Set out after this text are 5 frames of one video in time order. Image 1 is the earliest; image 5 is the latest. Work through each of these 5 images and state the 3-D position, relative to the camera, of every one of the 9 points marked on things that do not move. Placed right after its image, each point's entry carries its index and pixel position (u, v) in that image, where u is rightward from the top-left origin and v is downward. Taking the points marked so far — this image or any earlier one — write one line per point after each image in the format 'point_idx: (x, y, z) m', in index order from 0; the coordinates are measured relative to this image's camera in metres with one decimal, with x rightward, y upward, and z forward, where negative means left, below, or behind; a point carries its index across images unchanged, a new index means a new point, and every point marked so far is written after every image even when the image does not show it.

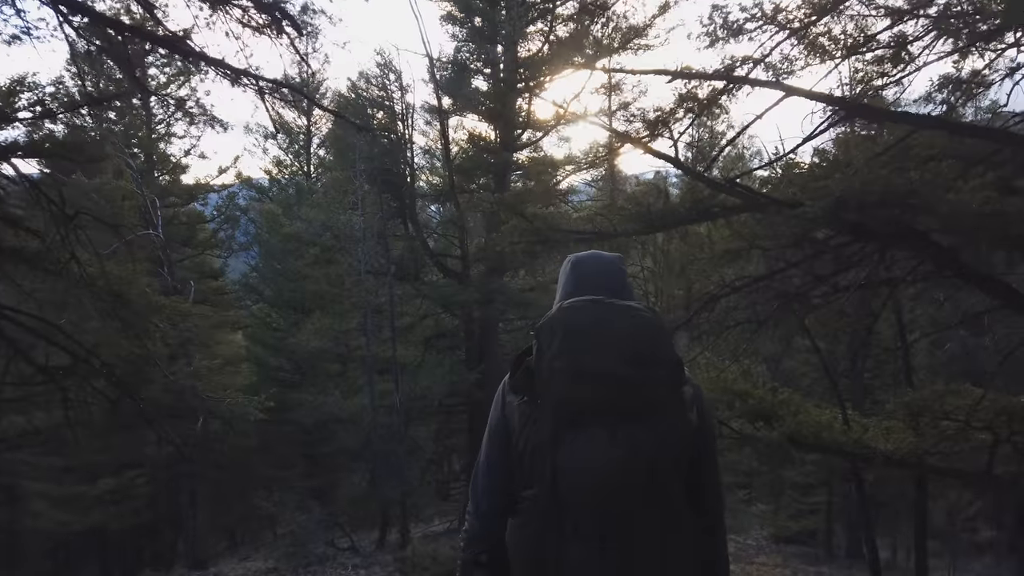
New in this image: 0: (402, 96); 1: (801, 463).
0: (-2.3, +4.1, +16.1) m
1: (+3.9, -2.4, +10.4) m
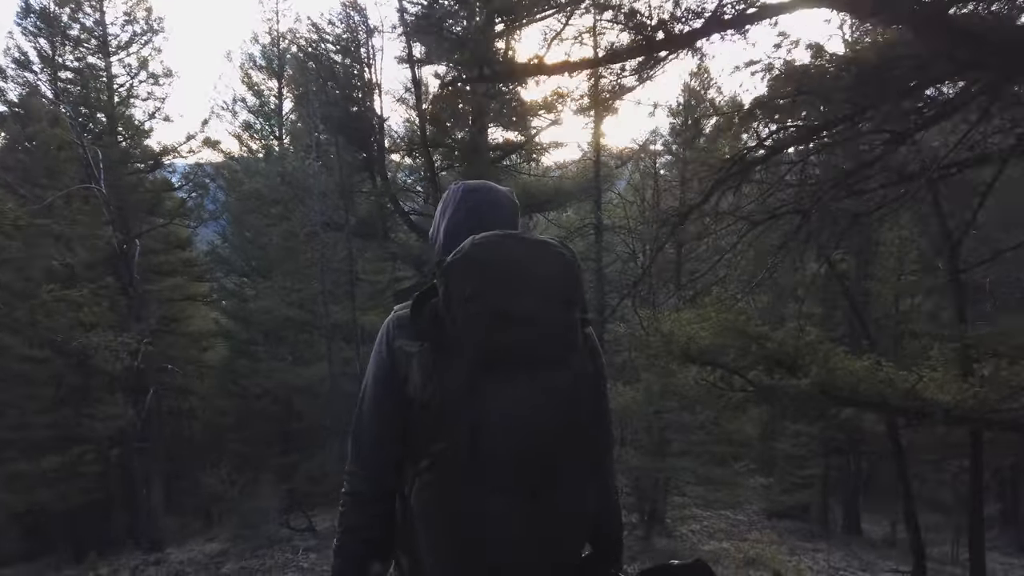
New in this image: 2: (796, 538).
0: (-2.8, +4.8, +14.8) m
1: (+3.6, -1.8, +9.4) m
2: (+5.5, -4.8, +14.6) m
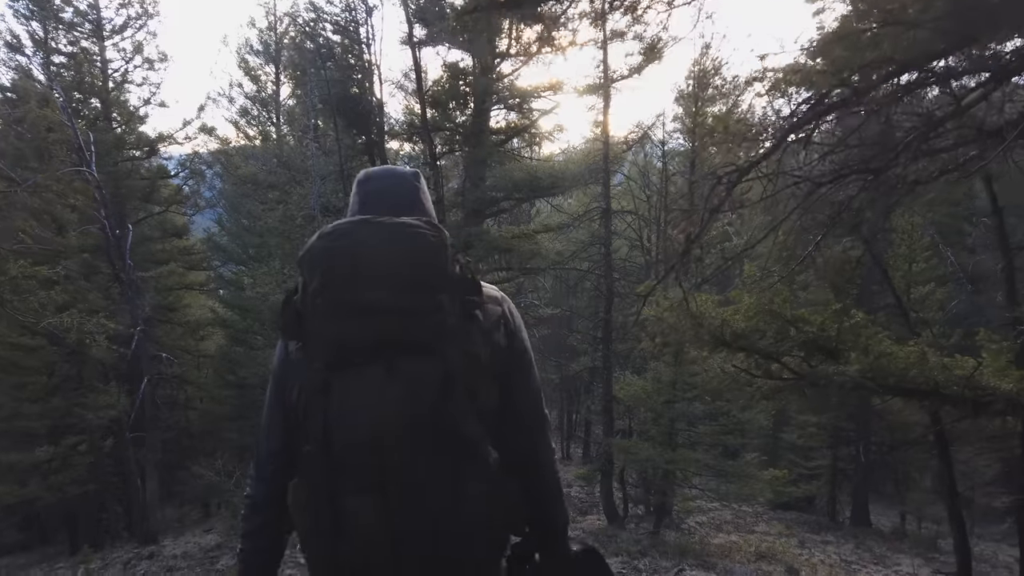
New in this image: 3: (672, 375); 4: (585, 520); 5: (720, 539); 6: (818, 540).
0: (-2.7, +5.1, +14.4) m
1: (+3.6, -1.6, +9.1) m
2: (+5.5, -4.6, +14.4) m
3: (+2.3, -1.2, +11.0) m
4: (+1.2, -3.8, +12.5) m
5: (+3.2, -3.9, +11.7) m
6: (+5.4, -4.5, +13.5) m
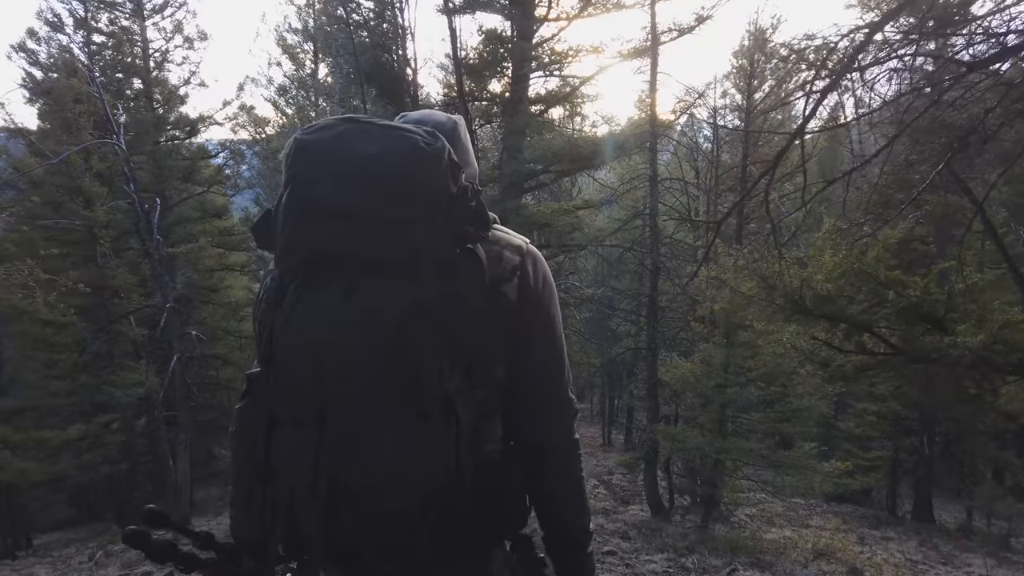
0: (-2.0, +5.5, +13.8) m
1: (+4.0, -1.3, +8.3) m
2: (+6.2, -4.2, +13.5) m
3: (+2.8, -0.9, +10.2) m
4: (+1.8, -3.5, +11.9) m
5: (+3.7, -3.5, +10.9) m
6: (+6.0, -4.1, +12.6) m
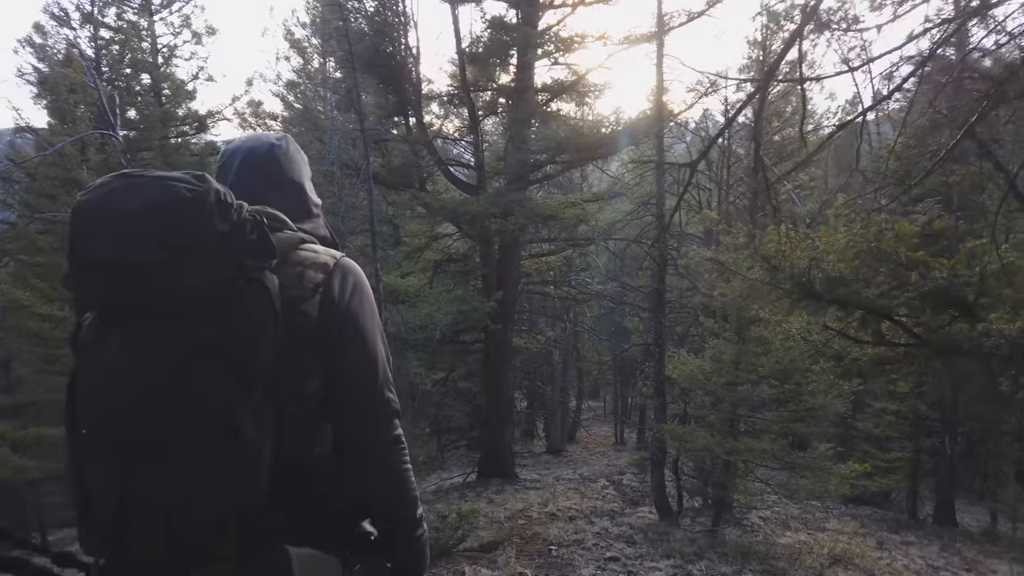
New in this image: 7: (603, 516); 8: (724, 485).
0: (-1.9, +5.6, +13.5) m
1: (+4.0, -1.3, +7.9) m
2: (+6.3, -4.1, +13.0) m
3: (+2.9, -0.8, +9.8) m
4: (+1.8, -3.4, +11.5) m
5: (+3.8, -3.4, +10.5) m
6: (+6.1, -4.0, +12.1) m
7: (+1.3, -3.2, +10.6) m
8: (+2.8, -2.6, +10.1) m
